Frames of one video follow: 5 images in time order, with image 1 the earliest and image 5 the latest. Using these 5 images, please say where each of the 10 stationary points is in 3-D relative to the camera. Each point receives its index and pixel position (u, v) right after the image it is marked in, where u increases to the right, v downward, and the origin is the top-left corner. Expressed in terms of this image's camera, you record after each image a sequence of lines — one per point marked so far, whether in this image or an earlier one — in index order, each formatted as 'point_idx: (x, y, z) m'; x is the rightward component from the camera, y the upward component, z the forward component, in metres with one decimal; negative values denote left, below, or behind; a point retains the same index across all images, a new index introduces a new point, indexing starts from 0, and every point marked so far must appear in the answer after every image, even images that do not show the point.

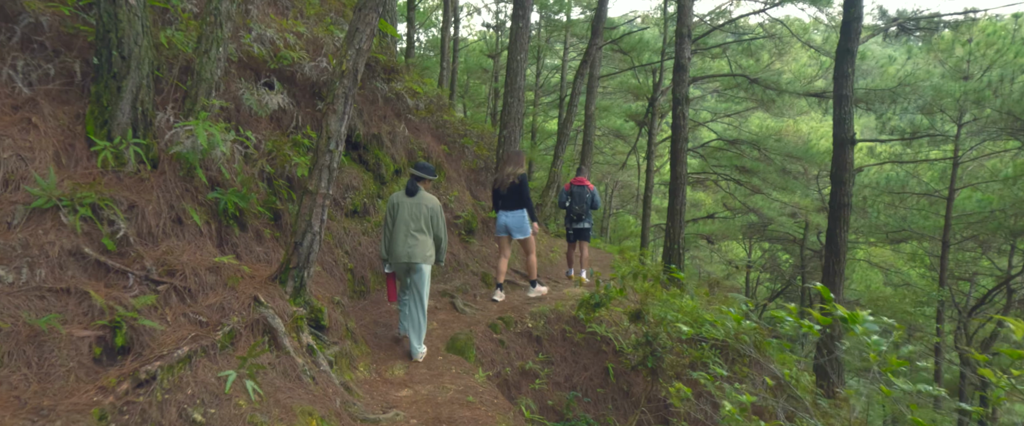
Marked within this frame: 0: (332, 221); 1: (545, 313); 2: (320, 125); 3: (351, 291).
0: (-2.0, -0.1, +7.5) m
1: (+0.4, -1.2, +7.8) m
2: (-1.5, +0.7, +5.3) m
3: (-1.7, -0.8, +7.2) m
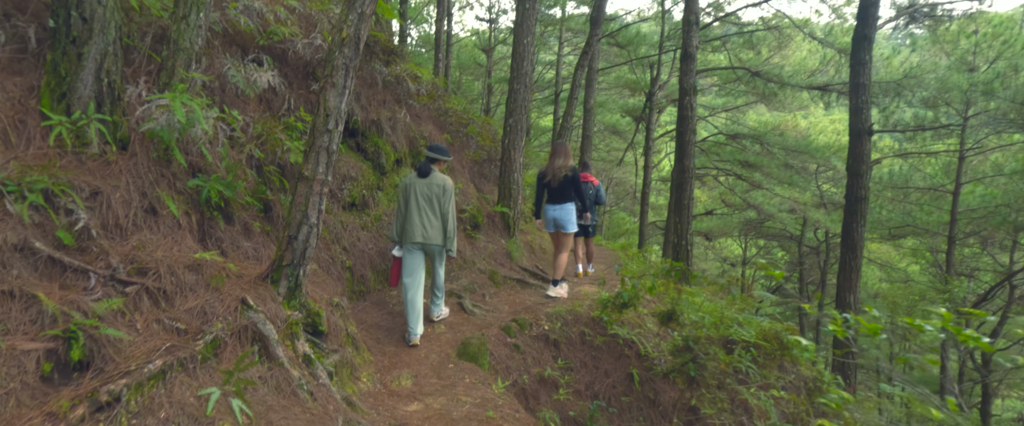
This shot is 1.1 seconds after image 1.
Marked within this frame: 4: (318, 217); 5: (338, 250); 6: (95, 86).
0: (-1.8, 0.0, +6.8) m
1: (+0.5, -1.1, +7.2) m
2: (-1.3, +0.8, +4.6) m
3: (-1.6, -0.8, +6.6) m
4: (-1.3, 0.0, +4.7) m
5: (-1.7, -0.4, +6.6) m
6: (-2.7, +0.8, +4.4) m
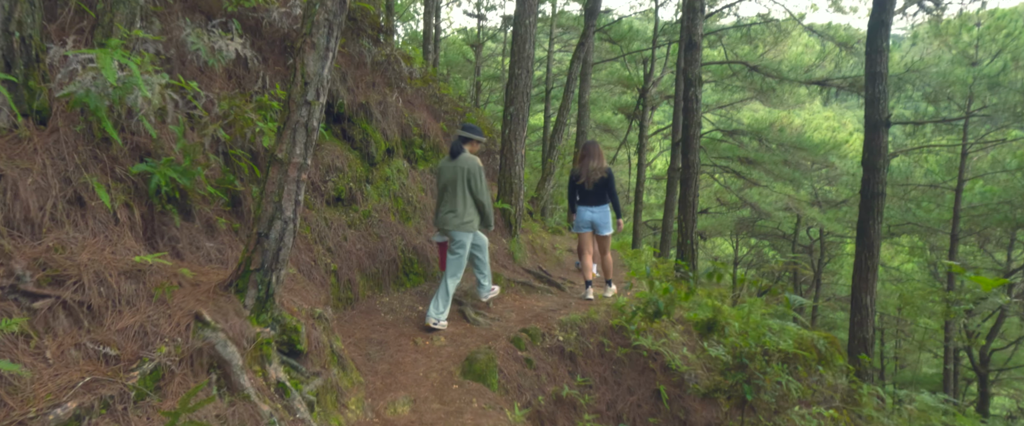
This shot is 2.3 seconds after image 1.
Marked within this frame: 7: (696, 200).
0: (-1.8, 0.0, +5.9) m
1: (+0.6, -1.0, +6.3) m
2: (-1.2, +0.8, +3.7) m
3: (-1.5, -0.7, +5.7) m
4: (-1.2, 0.0, +3.8) m
5: (-1.6, -0.3, +5.7) m
6: (-2.6, +0.9, +3.5) m
7: (+3.4, +0.3, +12.4) m
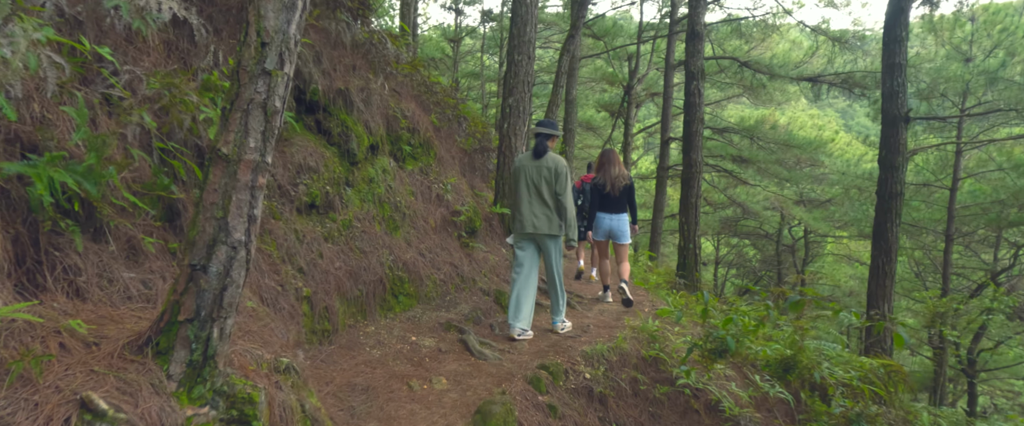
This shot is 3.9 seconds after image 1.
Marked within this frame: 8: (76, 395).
0: (-1.6, 0.0, +4.7) m
1: (+0.7, -1.1, +5.2) m
2: (-1.0, +0.7, +2.6) m
3: (-1.3, -0.8, +4.5) m
4: (-1.0, 0.0, +2.7) m
5: (-1.5, -0.4, +4.5) m
6: (-2.4, +0.8, +2.3) m
7: (+3.2, +0.2, +11.4) m
8: (-1.4, -0.6, +2.2) m
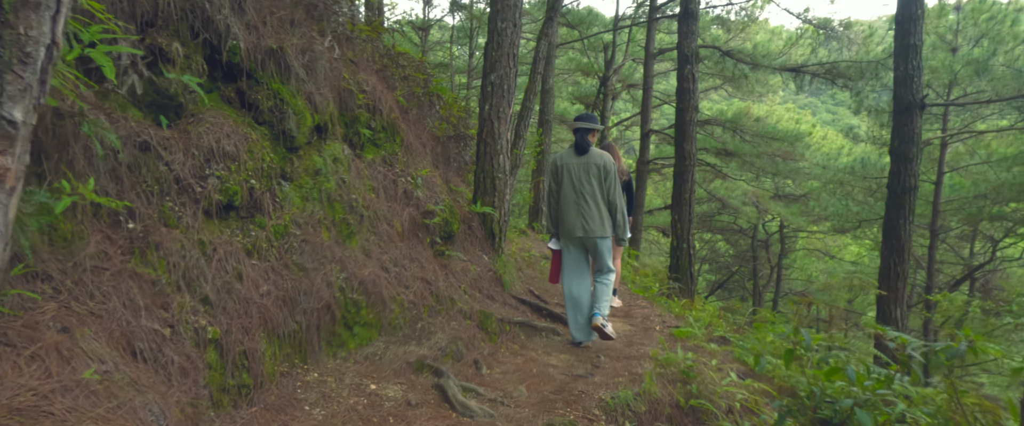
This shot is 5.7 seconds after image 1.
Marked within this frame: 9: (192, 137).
0: (-1.6, -0.1, +3.3) m
1: (+0.7, -1.1, +3.9) m
2: (-0.9, +0.7, +1.2) m
3: (-1.3, -0.8, +3.1) m
4: (-0.9, -0.1, +1.2) m
5: (-1.5, -0.4, +3.1) m
6: (-2.3, +0.7, +0.8) m
7: (+2.9, +0.3, +10.1) m
8: (-1.3, -0.6, +0.8) m
9: (-1.7, +0.4, +3.6) m
